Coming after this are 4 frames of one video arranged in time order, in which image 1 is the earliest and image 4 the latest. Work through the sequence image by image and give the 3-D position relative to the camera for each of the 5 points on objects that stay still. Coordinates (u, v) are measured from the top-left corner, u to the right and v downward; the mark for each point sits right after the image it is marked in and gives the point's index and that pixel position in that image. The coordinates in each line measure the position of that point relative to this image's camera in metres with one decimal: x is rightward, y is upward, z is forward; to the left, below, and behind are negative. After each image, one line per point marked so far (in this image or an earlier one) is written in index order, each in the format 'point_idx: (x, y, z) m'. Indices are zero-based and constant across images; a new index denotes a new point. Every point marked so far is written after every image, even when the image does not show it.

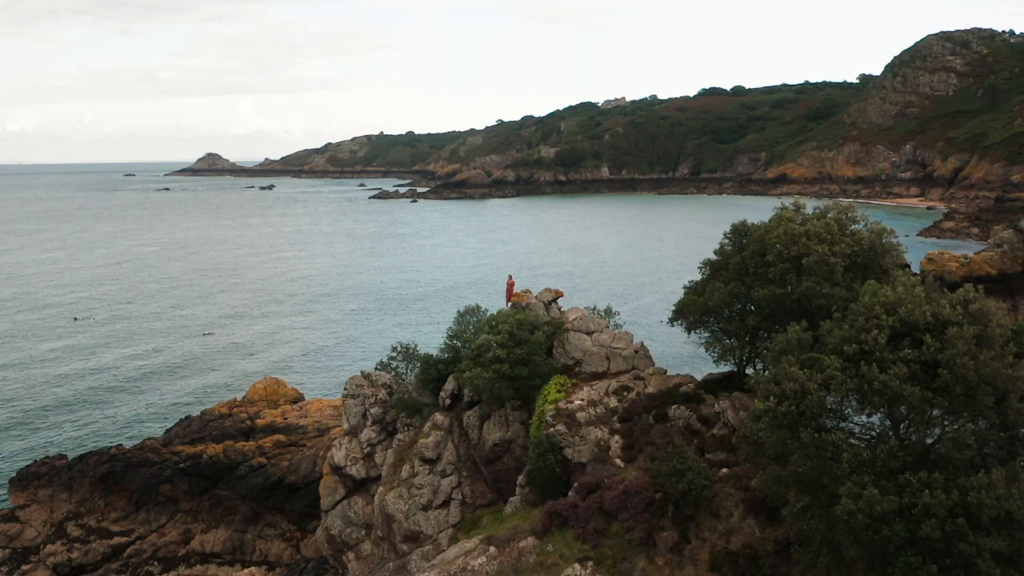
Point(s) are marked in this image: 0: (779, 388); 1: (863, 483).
0: (+6.3, -2.4, +16.8) m
1: (+7.5, -4.2, +15.1) m
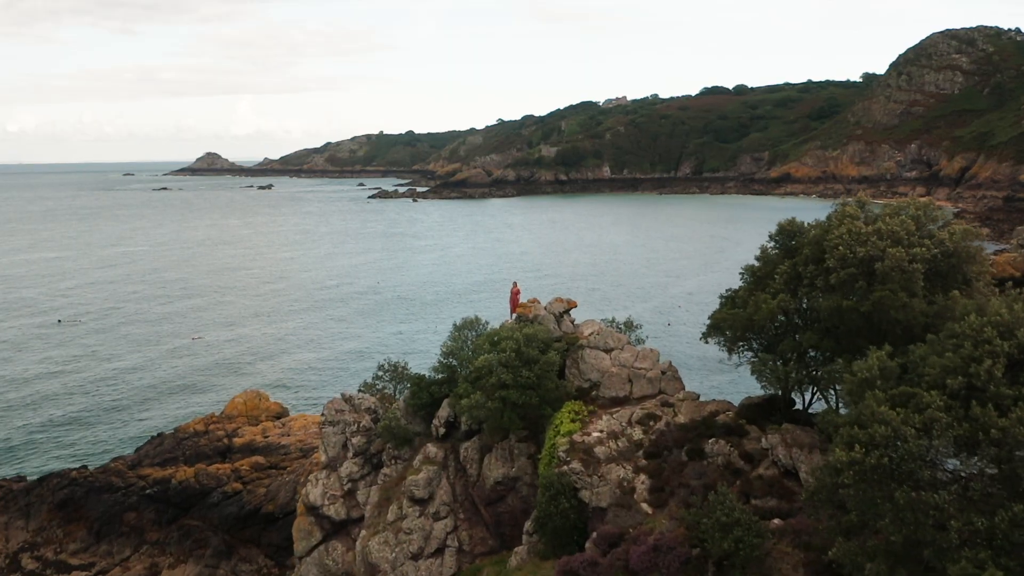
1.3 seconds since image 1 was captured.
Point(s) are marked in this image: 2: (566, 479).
0: (+6.5, -2.7, +13.1) m
1: (+7.7, -4.5, +11.5) m
2: (+1.4, -5.1, +18.8) m
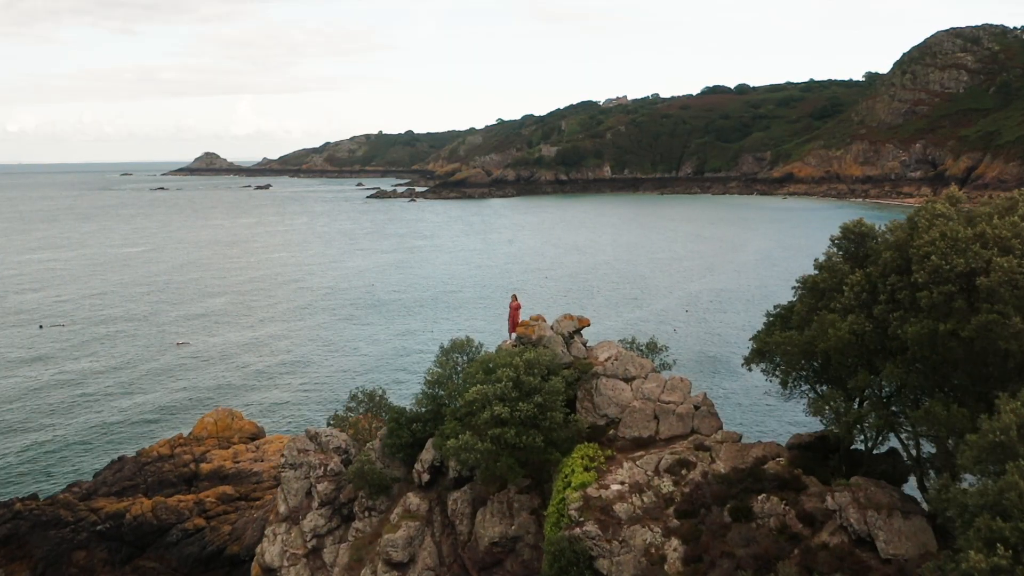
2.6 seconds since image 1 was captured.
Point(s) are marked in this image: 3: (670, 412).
0: (+6.5, -3.0, +9.3) m
1: (+7.6, -4.8, +7.6) m
2: (+1.4, -5.5, +15.0) m
3: (+4.0, -3.1, +18.0) m
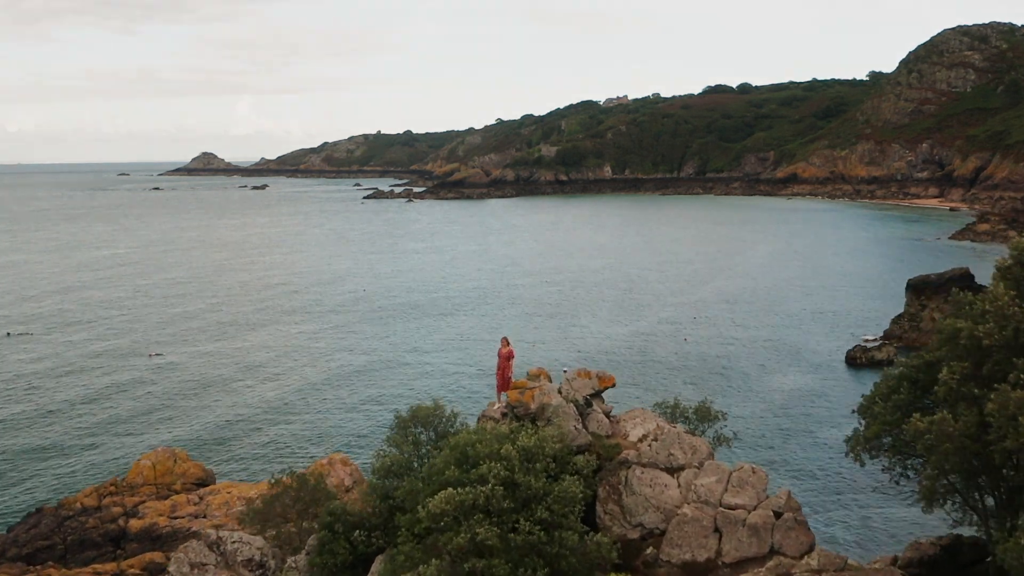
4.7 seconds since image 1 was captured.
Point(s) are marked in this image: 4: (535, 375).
0: (+6.3, -3.8, +3.6) m
1: (+7.5, -5.6, +1.9) m
2: (+1.2, -6.2, +9.3) m
3: (+3.8, -3.9, +12.3) m
4: (+0.6, -1.6, +17.3) m
